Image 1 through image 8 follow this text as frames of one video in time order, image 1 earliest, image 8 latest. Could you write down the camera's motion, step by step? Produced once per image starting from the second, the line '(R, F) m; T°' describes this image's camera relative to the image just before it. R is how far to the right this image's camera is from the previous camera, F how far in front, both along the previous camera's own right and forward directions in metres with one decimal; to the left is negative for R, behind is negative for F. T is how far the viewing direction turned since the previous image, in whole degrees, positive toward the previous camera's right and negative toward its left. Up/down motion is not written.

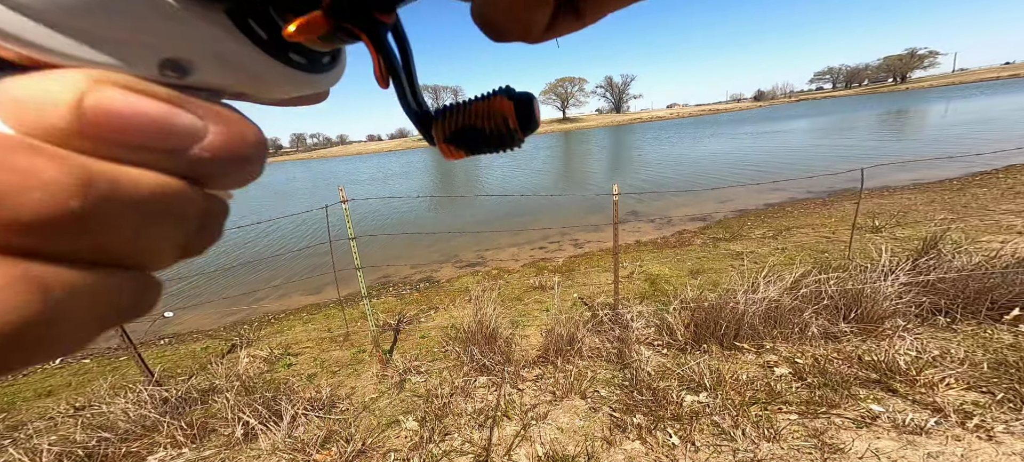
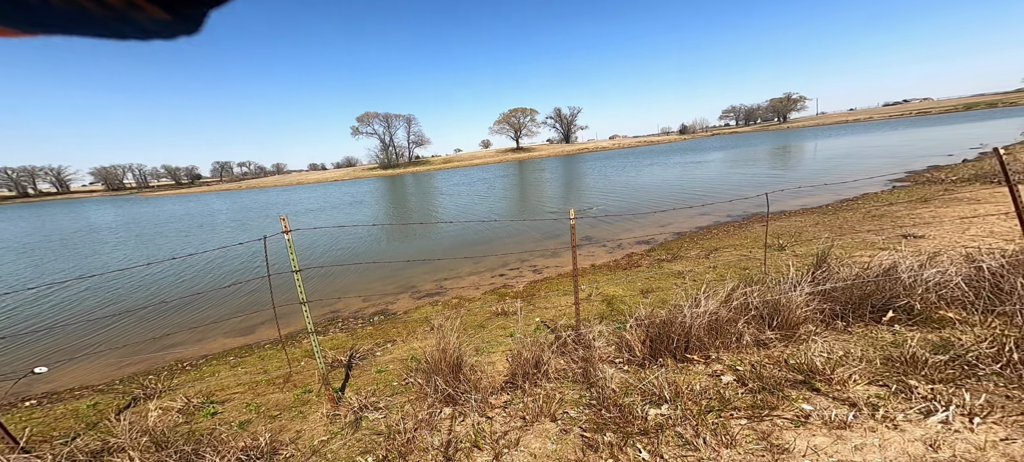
(-0.1, 0.0) m; +7°
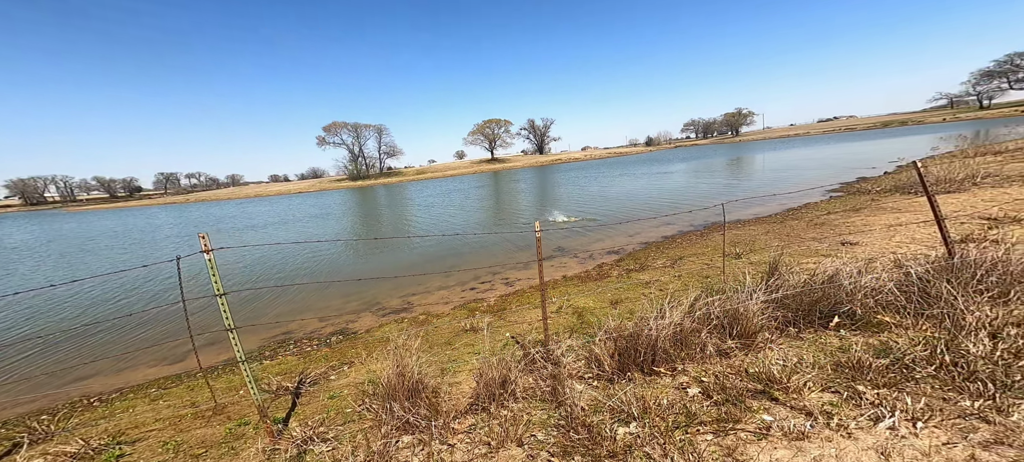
(0.0, +0.1) m; +5°
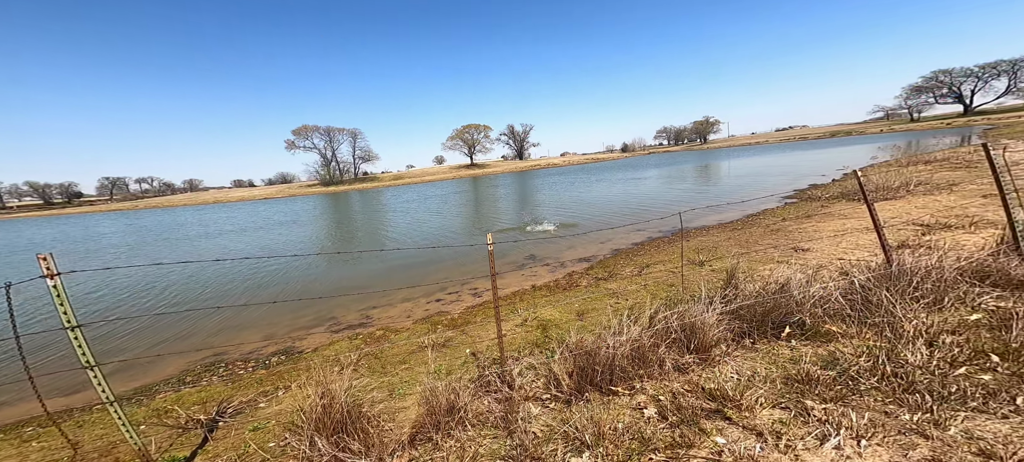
(+0.2, +0.1) m; +4°
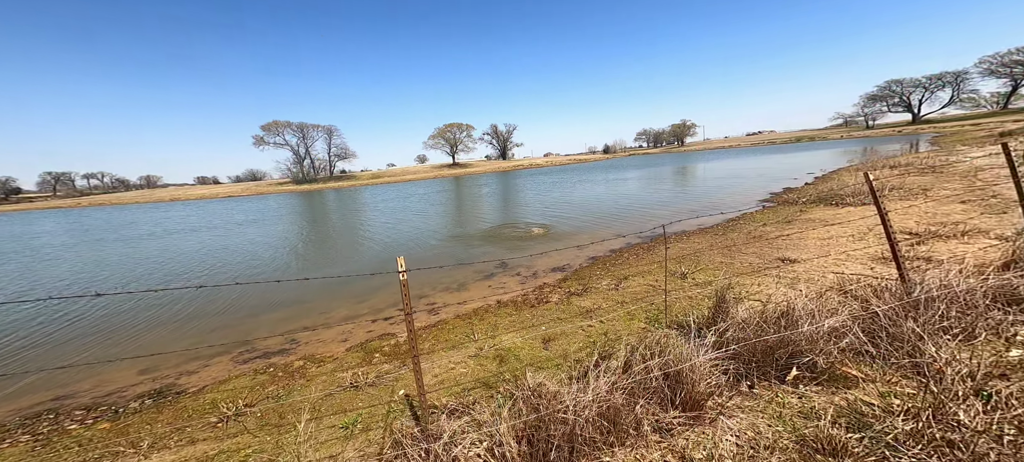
(+0.3, +1.0) m; +3°
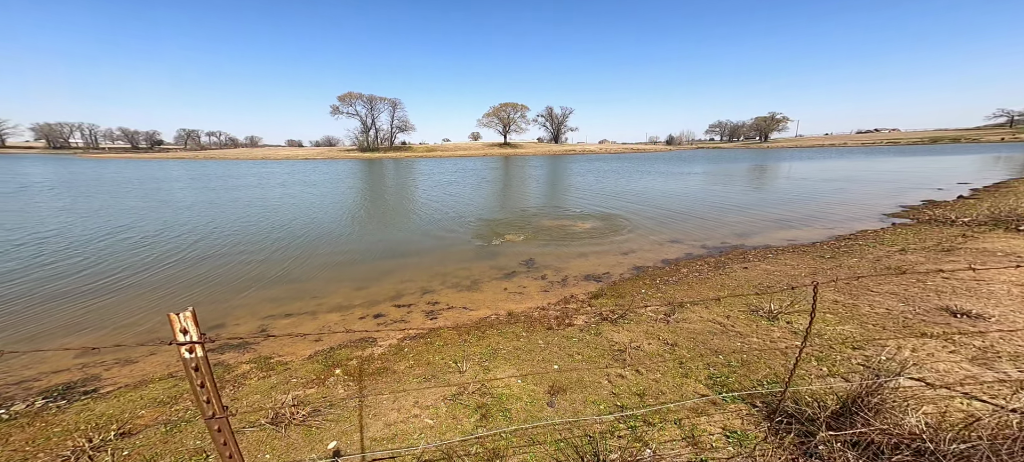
(+0.4, +2.2) m; -7°
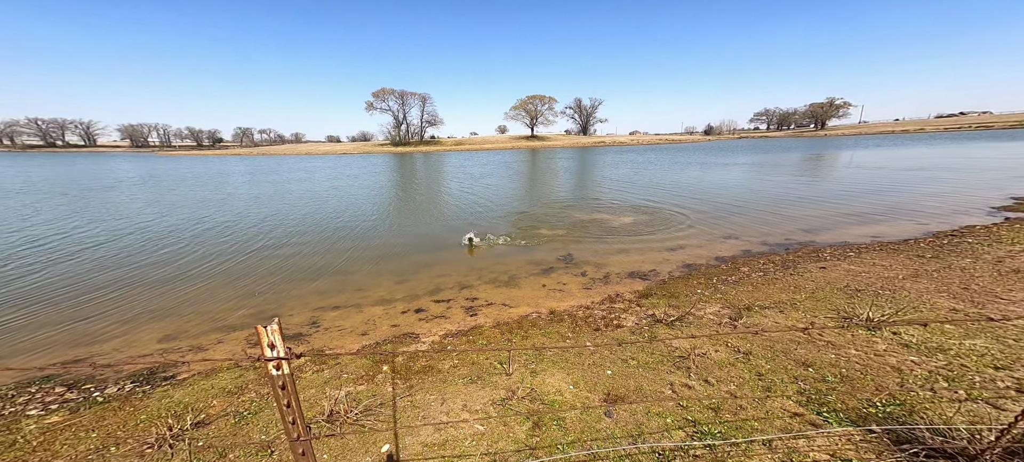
(-0.5, +0.6) m; -4°
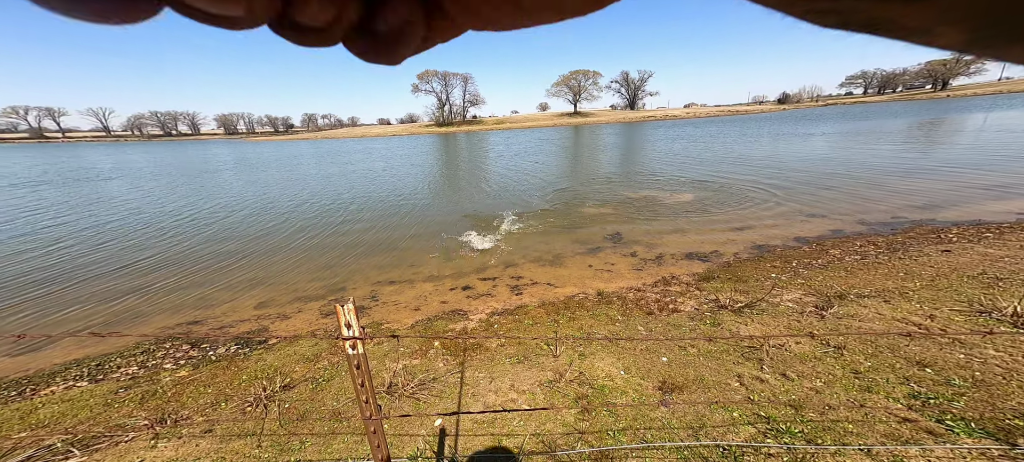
(-0.2, +0.5) m; -6°
